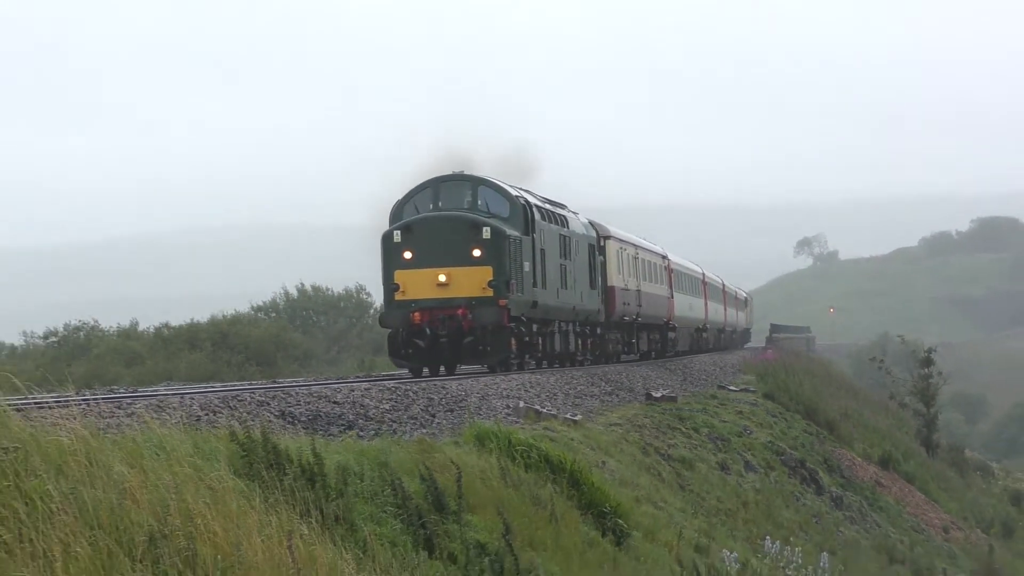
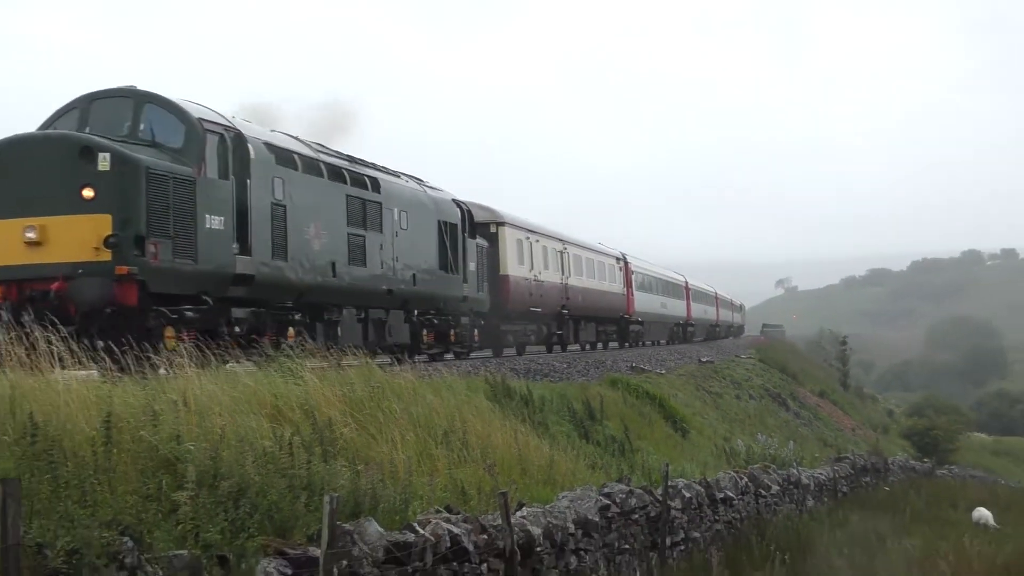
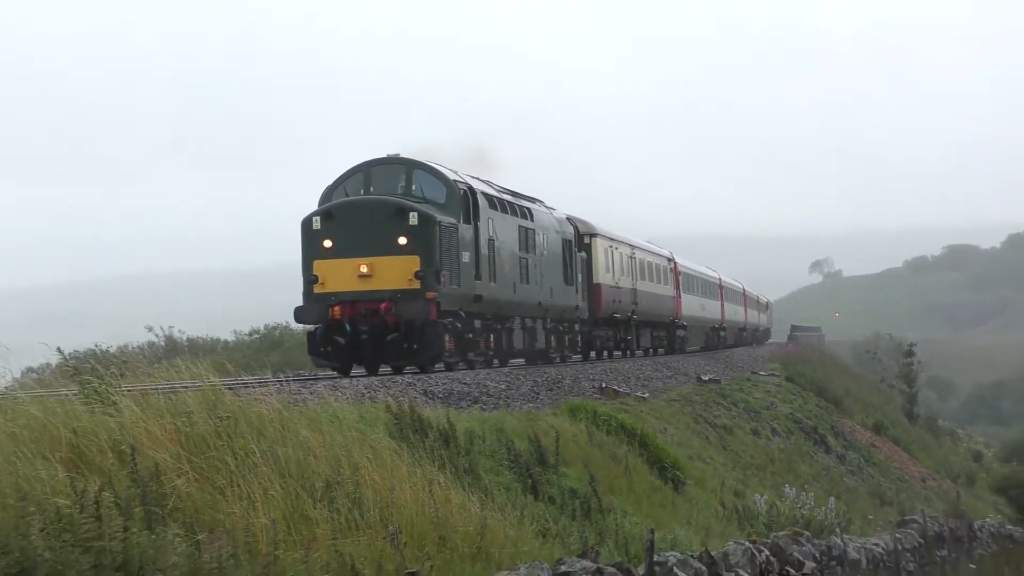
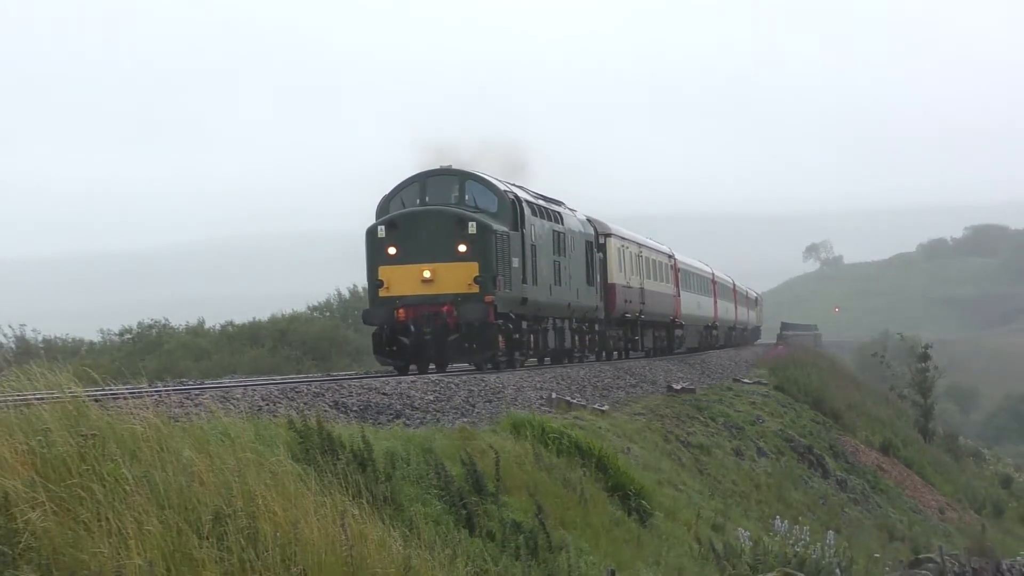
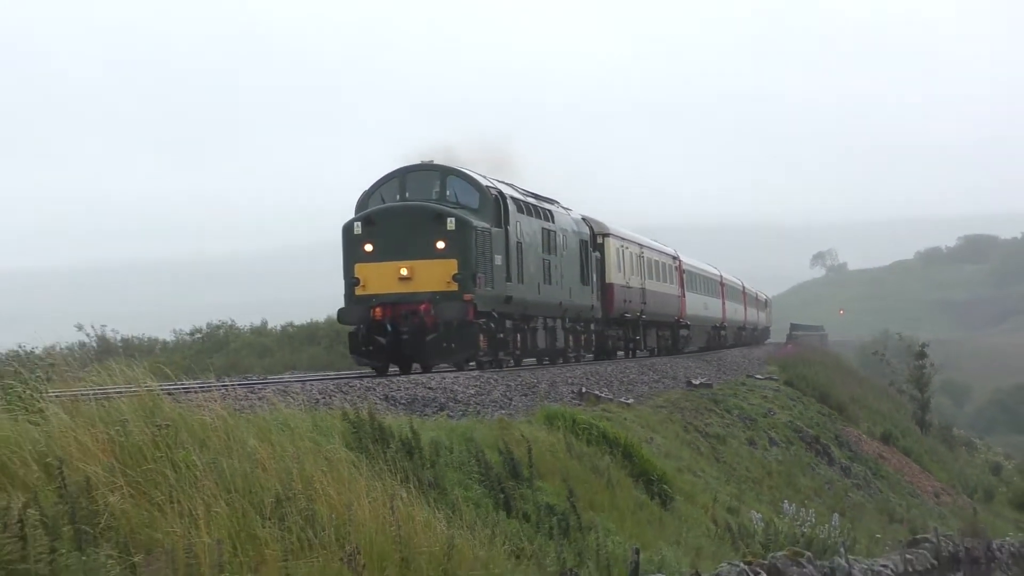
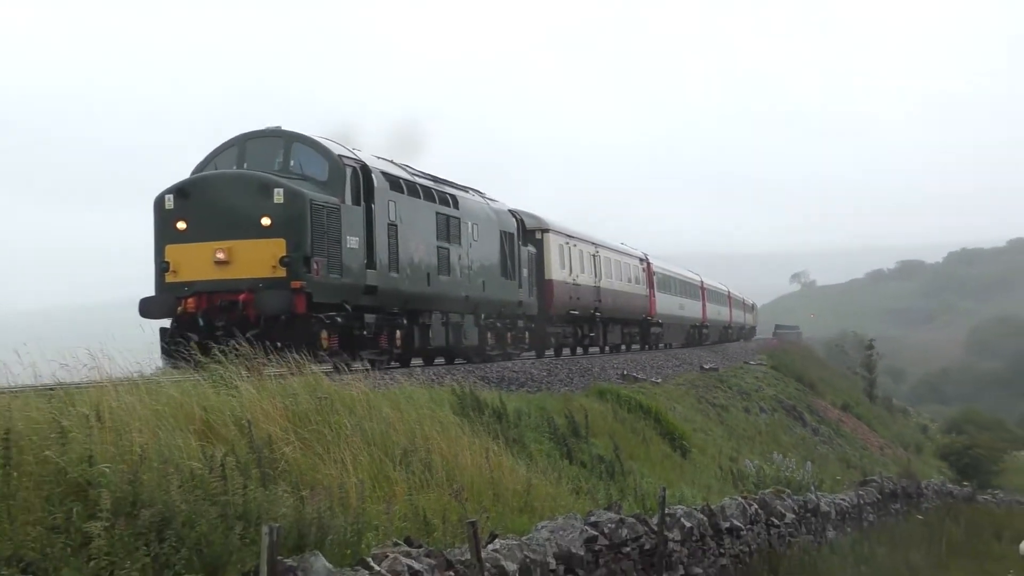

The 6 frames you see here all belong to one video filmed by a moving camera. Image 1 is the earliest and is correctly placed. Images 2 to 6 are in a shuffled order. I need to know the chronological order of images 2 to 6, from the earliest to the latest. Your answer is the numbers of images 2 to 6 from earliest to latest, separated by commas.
4, 5, 3, 6, 2
